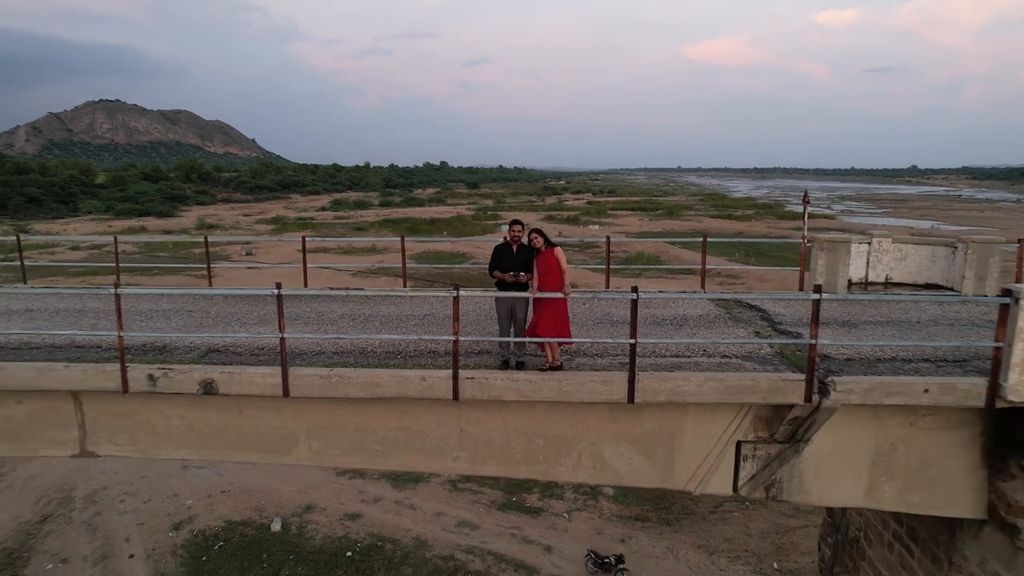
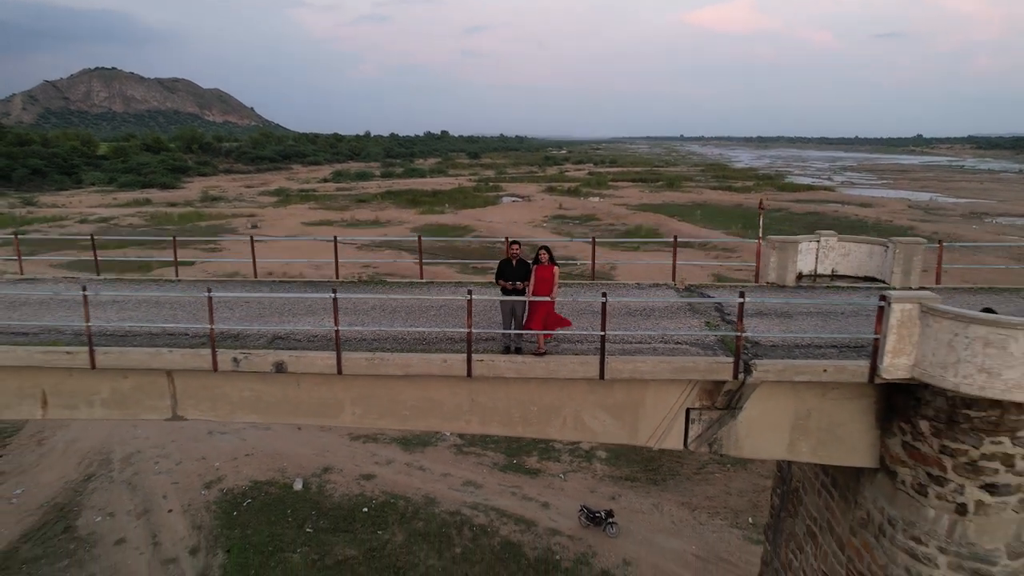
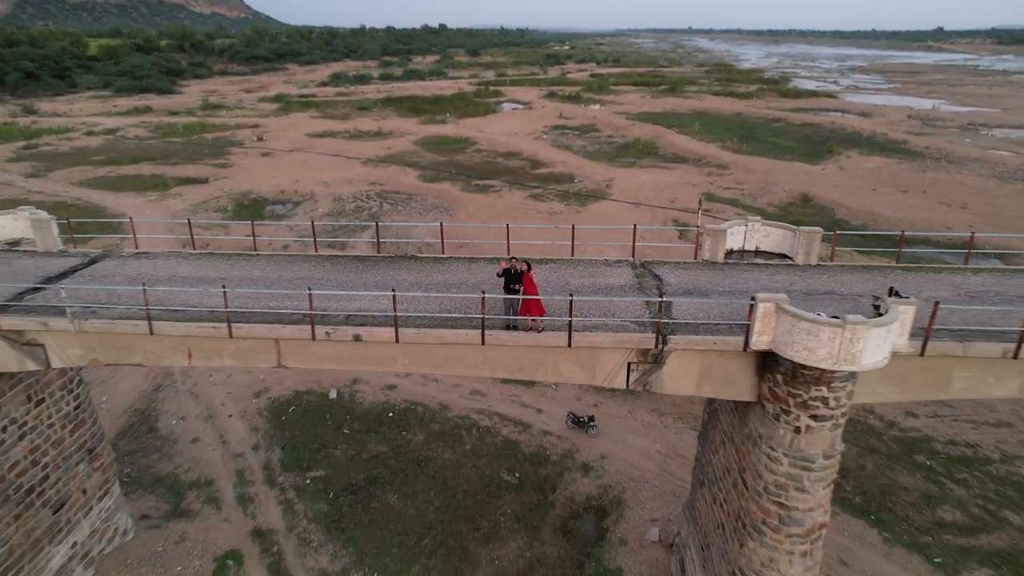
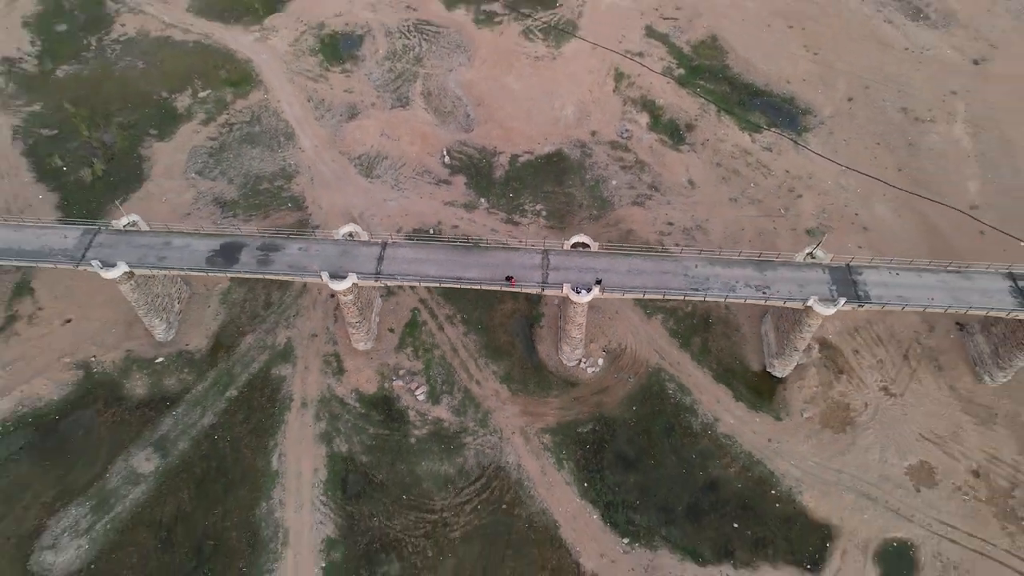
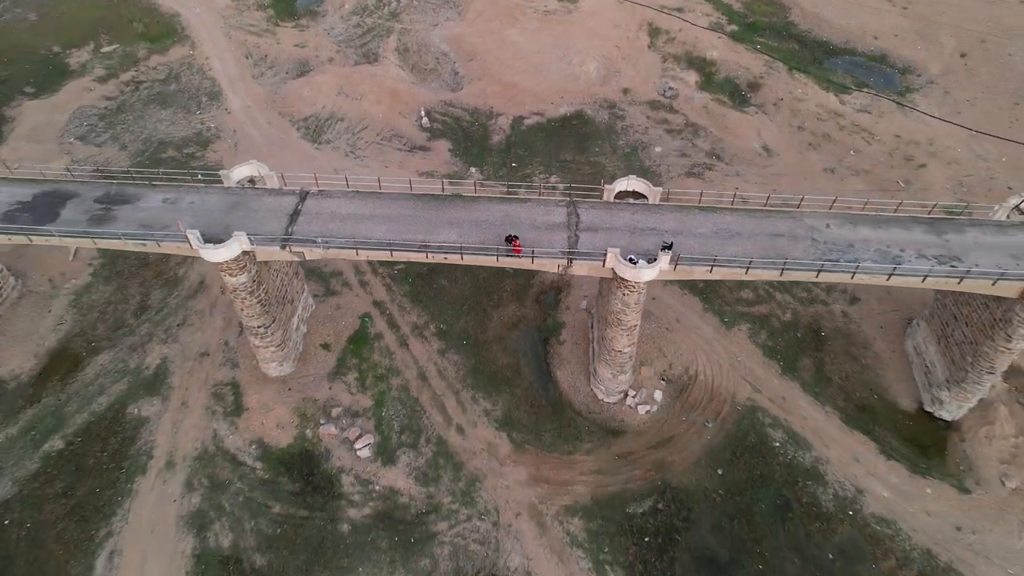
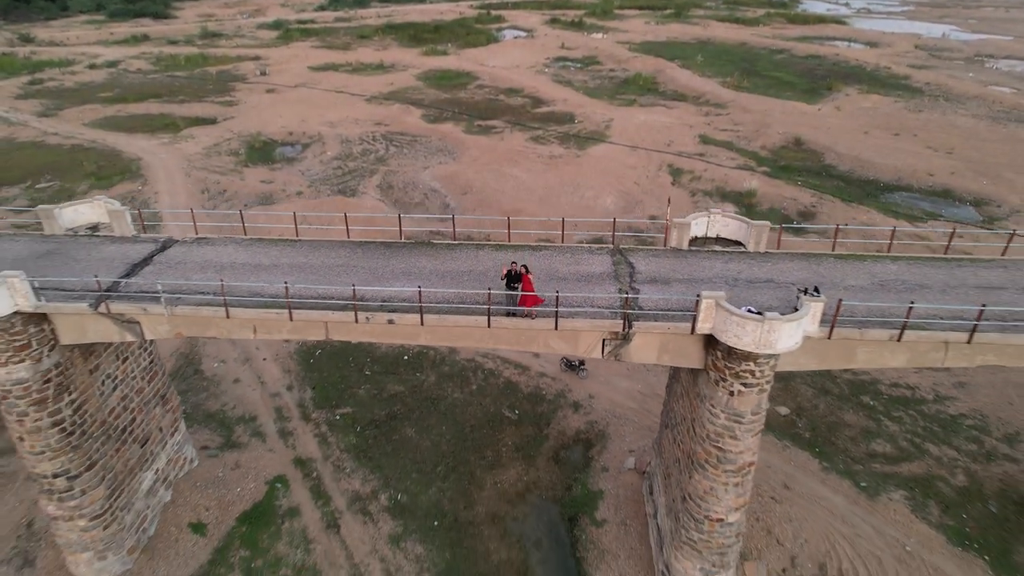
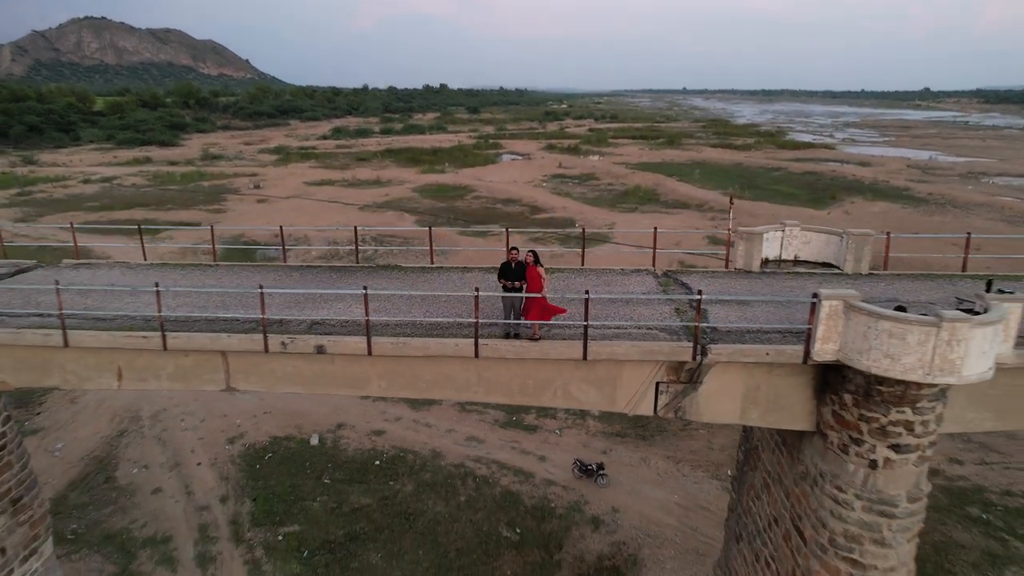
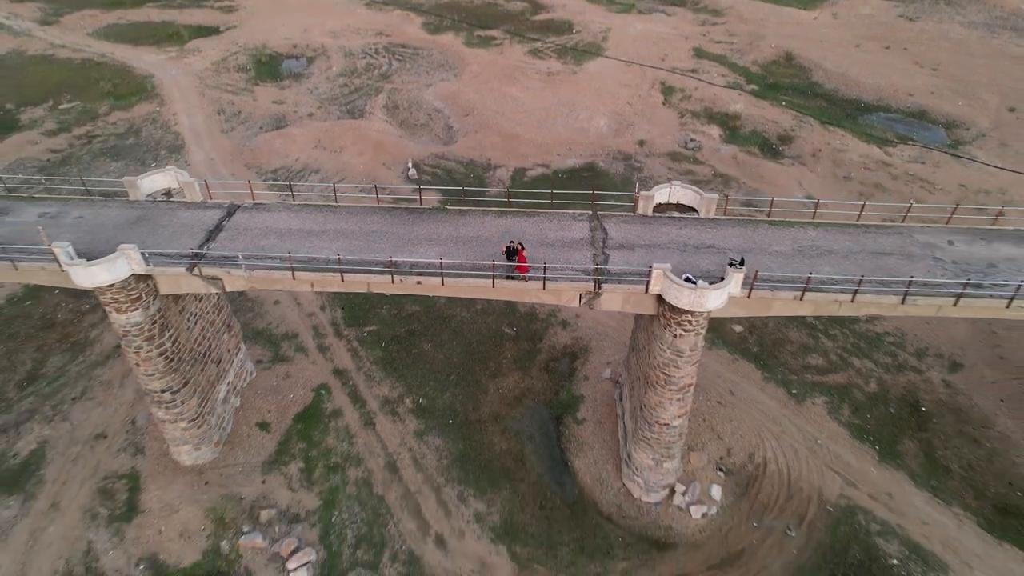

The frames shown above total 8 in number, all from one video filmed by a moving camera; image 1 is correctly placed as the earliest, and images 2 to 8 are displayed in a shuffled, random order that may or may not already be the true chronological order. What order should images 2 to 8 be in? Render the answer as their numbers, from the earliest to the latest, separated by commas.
2, 7, 3, 6, 8, 5, 4
